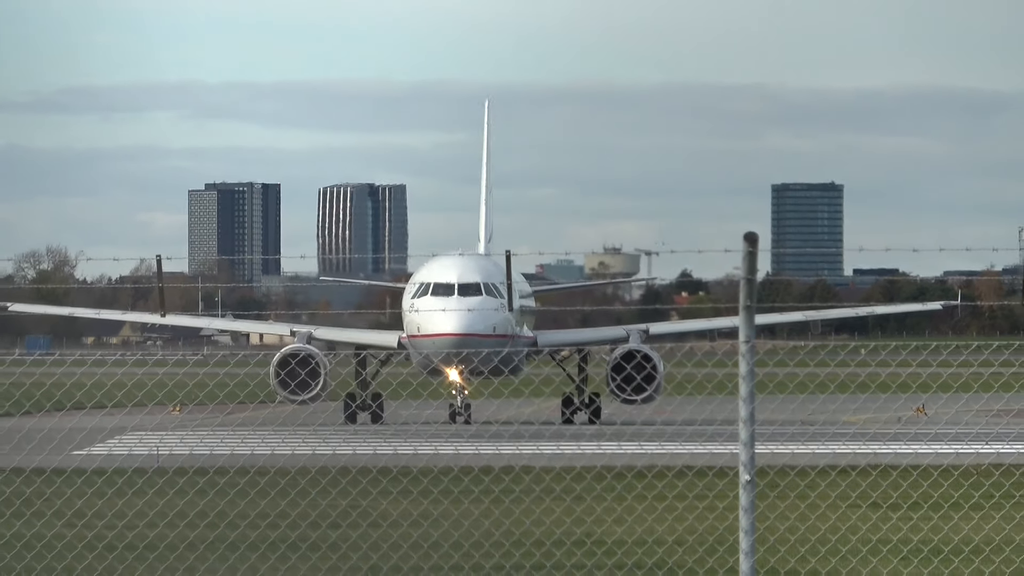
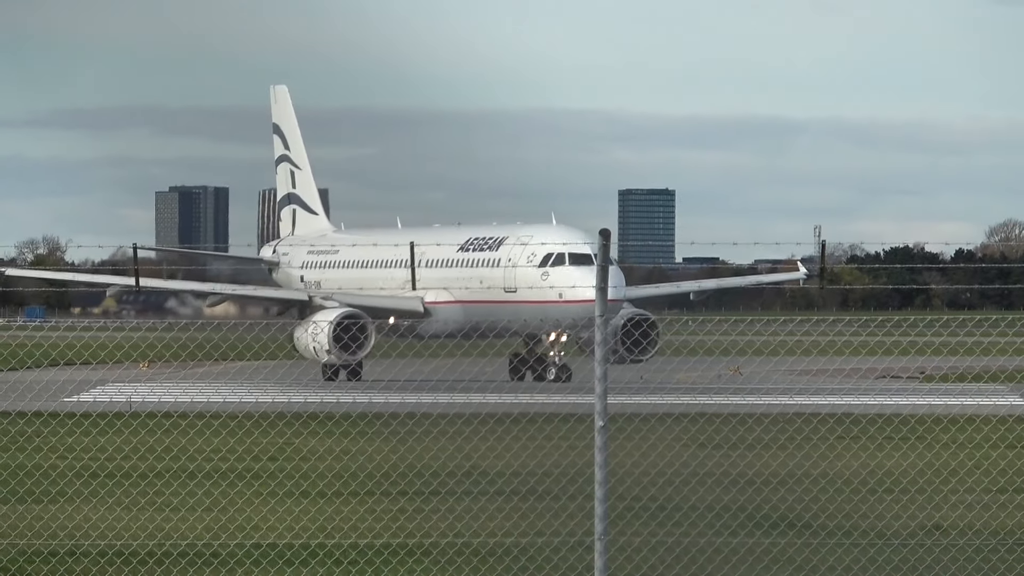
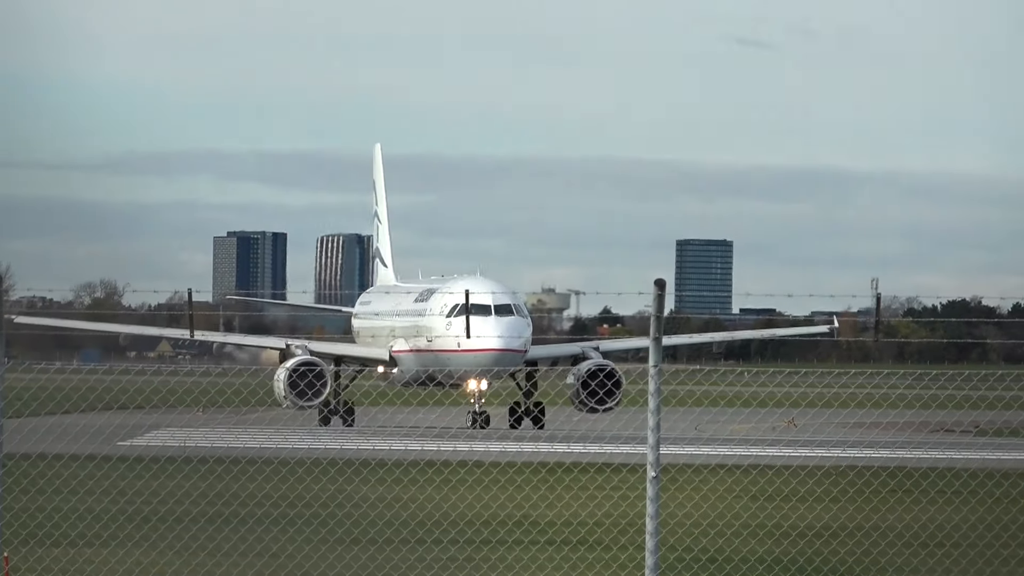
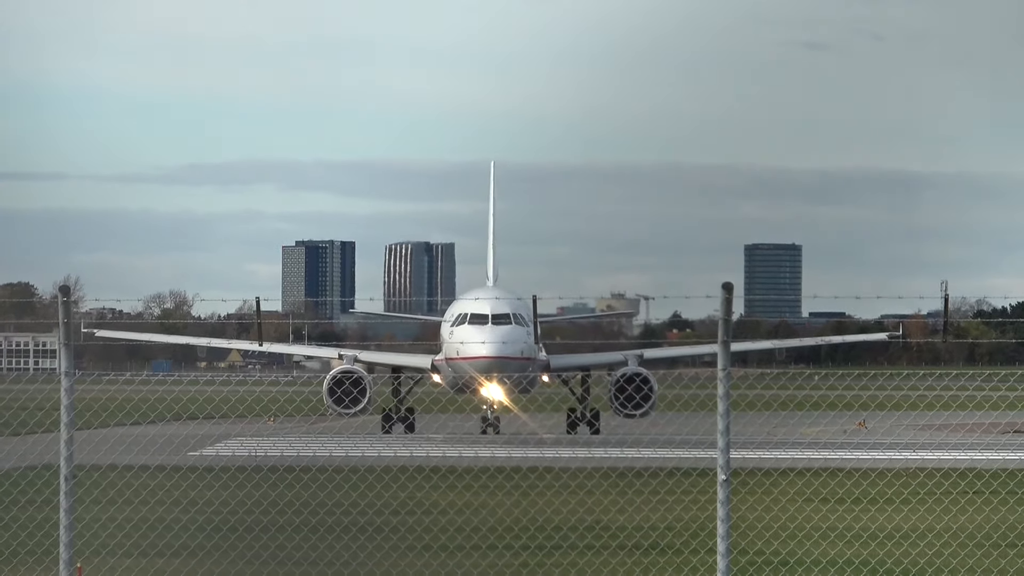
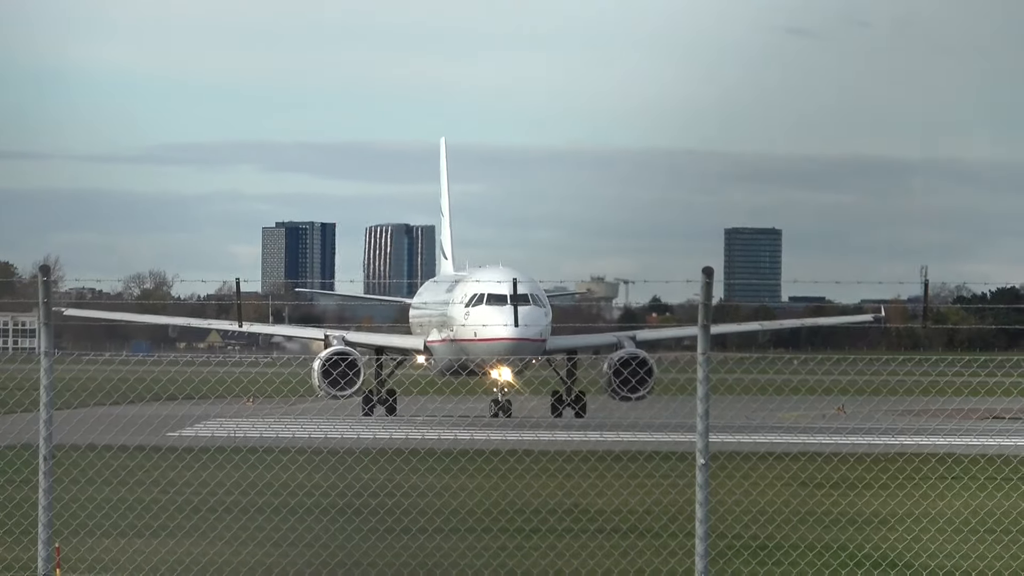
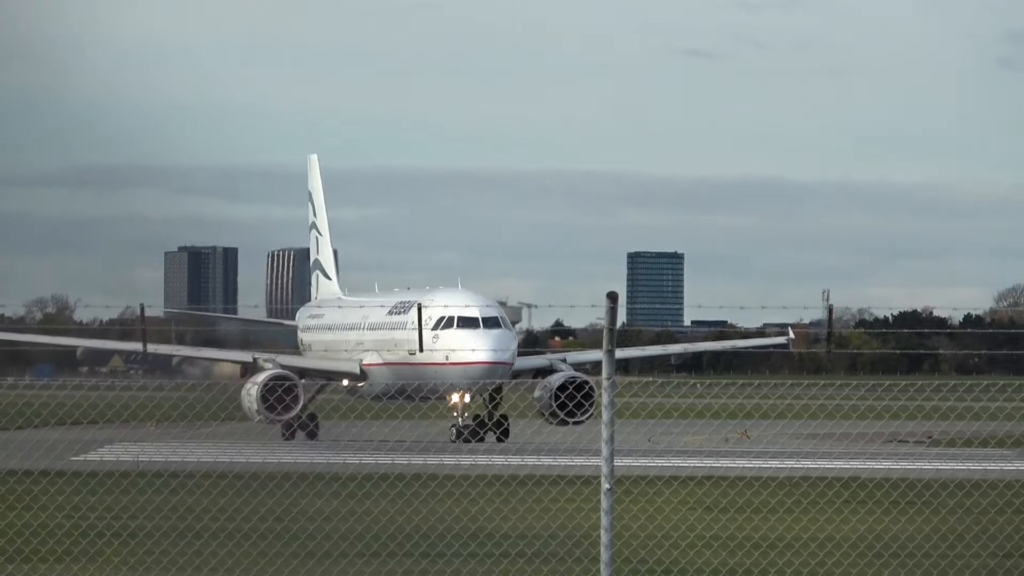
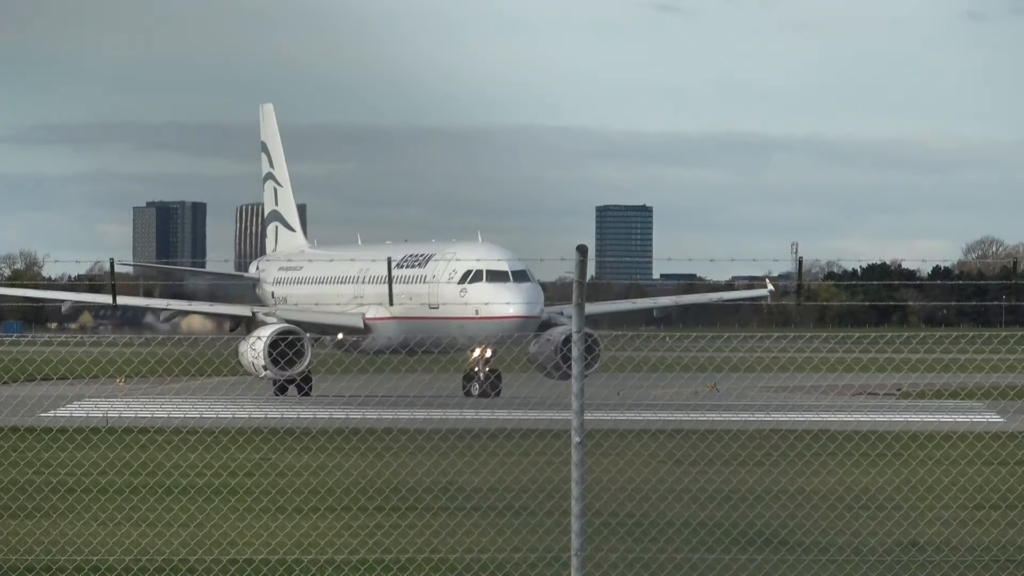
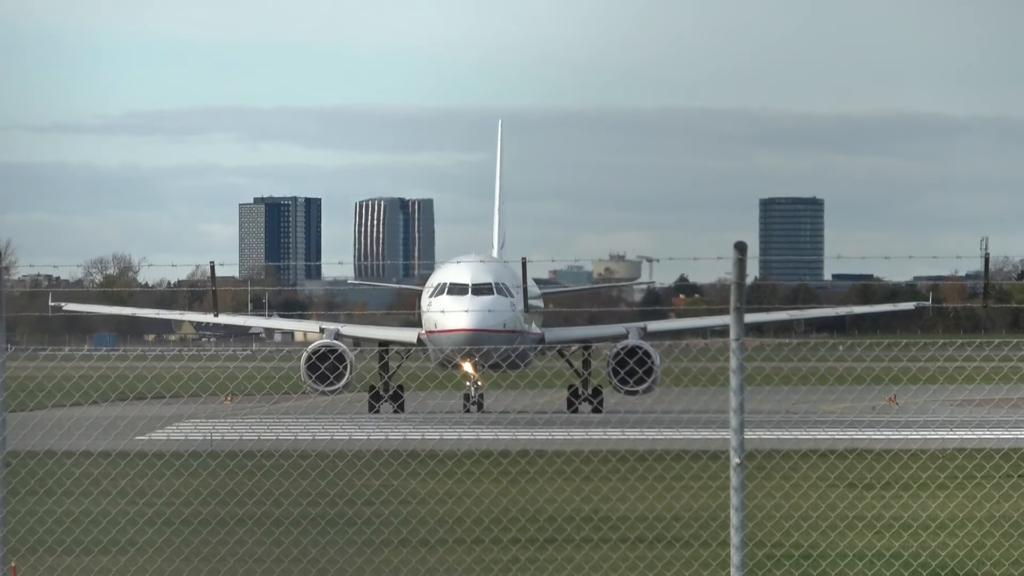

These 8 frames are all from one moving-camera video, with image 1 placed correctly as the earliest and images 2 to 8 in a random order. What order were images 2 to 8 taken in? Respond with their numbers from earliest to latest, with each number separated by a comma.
8, 4, 5, 3, 6, 7, 2
